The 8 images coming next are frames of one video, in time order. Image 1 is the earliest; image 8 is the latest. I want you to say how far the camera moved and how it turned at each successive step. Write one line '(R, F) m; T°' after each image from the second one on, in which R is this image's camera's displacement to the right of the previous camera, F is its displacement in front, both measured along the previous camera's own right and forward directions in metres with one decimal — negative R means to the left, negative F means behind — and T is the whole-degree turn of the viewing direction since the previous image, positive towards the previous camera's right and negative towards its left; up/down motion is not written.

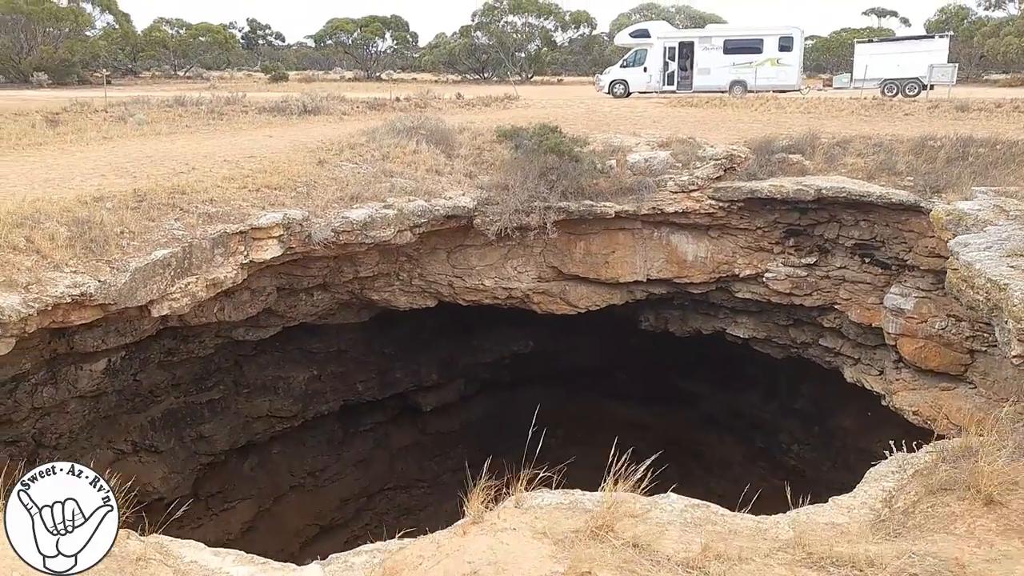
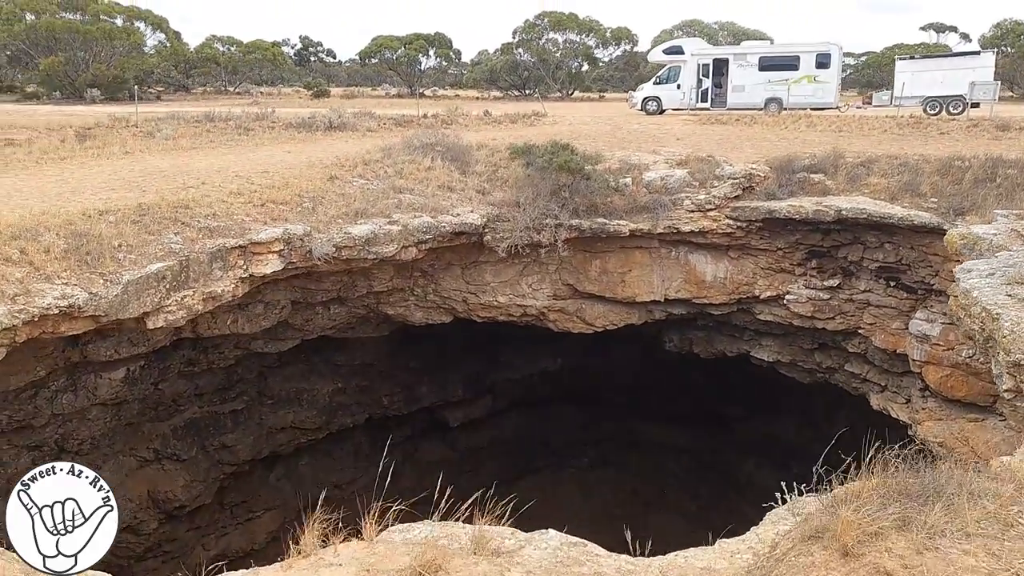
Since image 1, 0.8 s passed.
(+0.5, +0.1) m; -3°
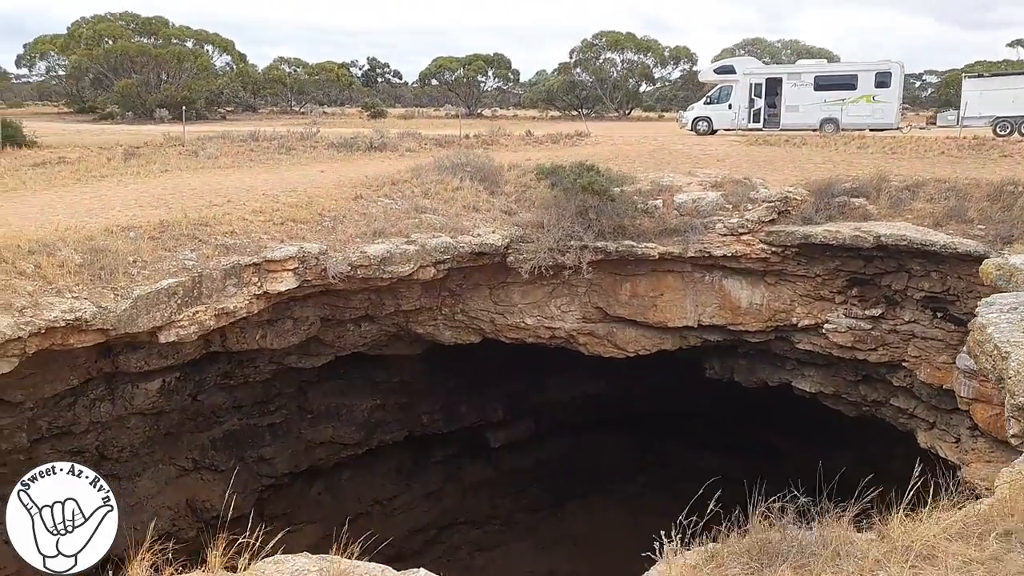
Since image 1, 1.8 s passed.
(+0.5, +0.1) m; -5°
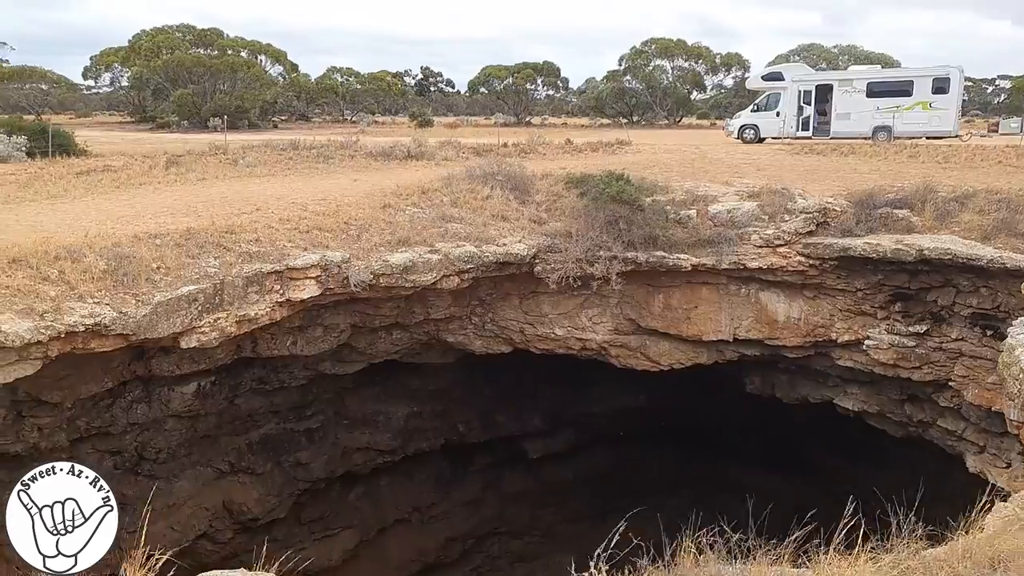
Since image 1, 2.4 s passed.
(+0.3, +0.1) m; -4°
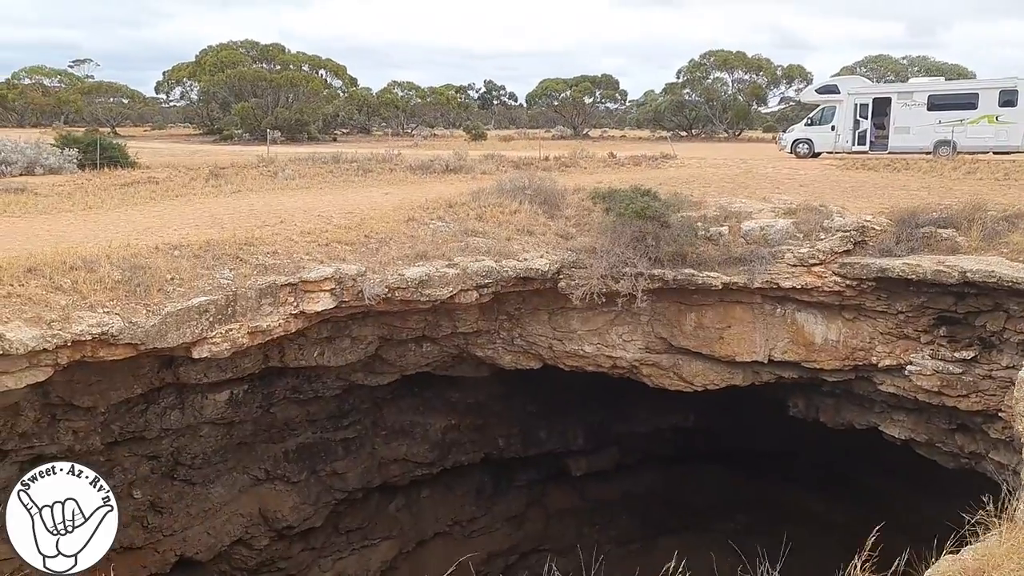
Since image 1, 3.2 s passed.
(+0.5, +0.1) m; -5°
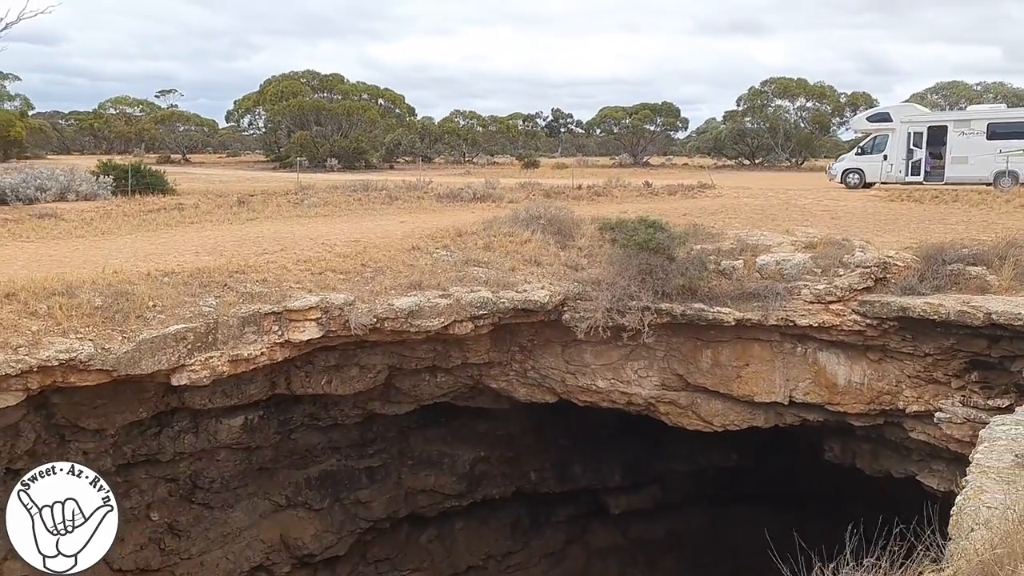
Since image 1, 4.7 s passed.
(+0.8, +0.3) m; -5°
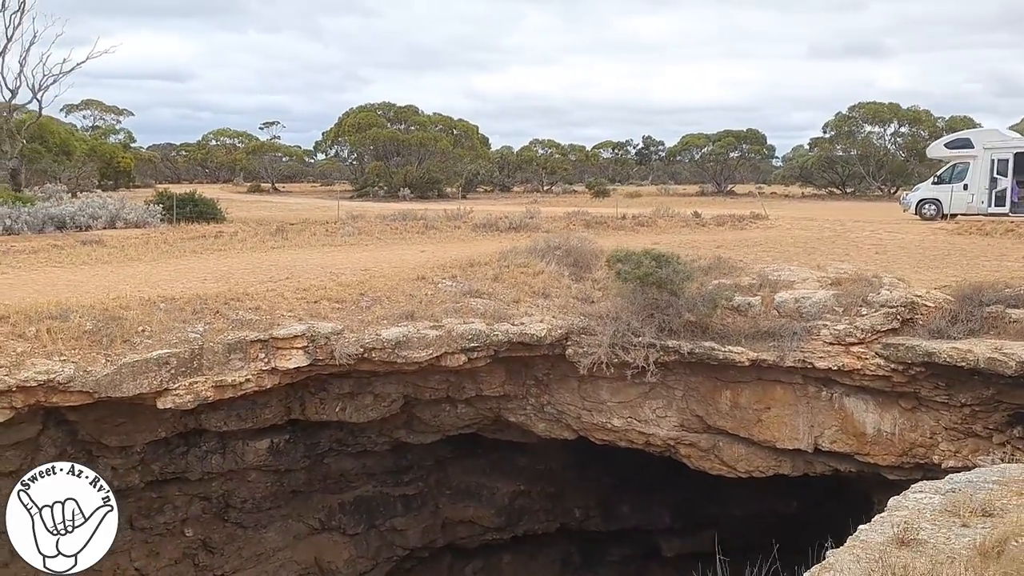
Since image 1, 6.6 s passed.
(+1.1, +0.3) m; -7°
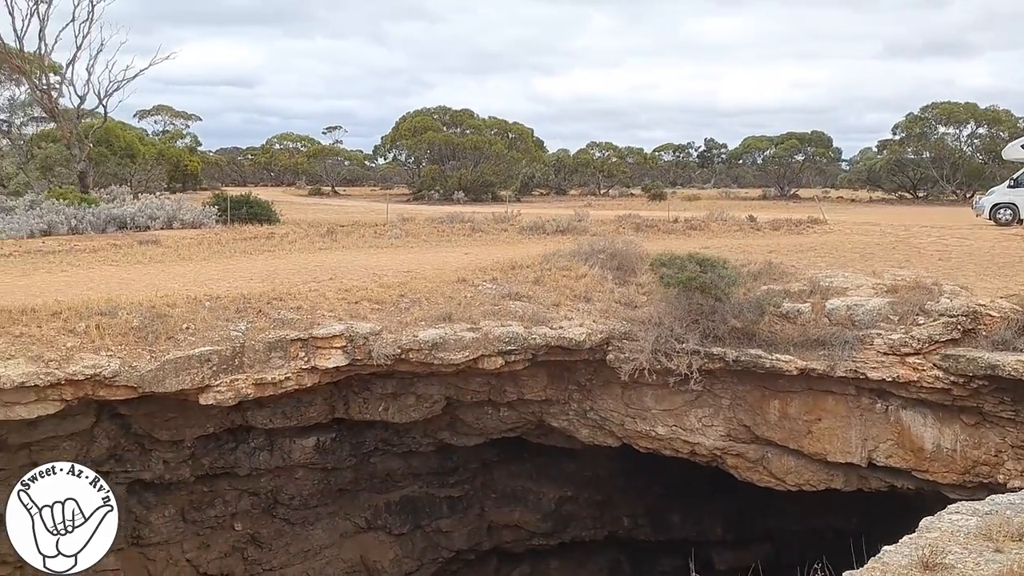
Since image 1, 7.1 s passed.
(+0.2, +0.1) m; -4°
